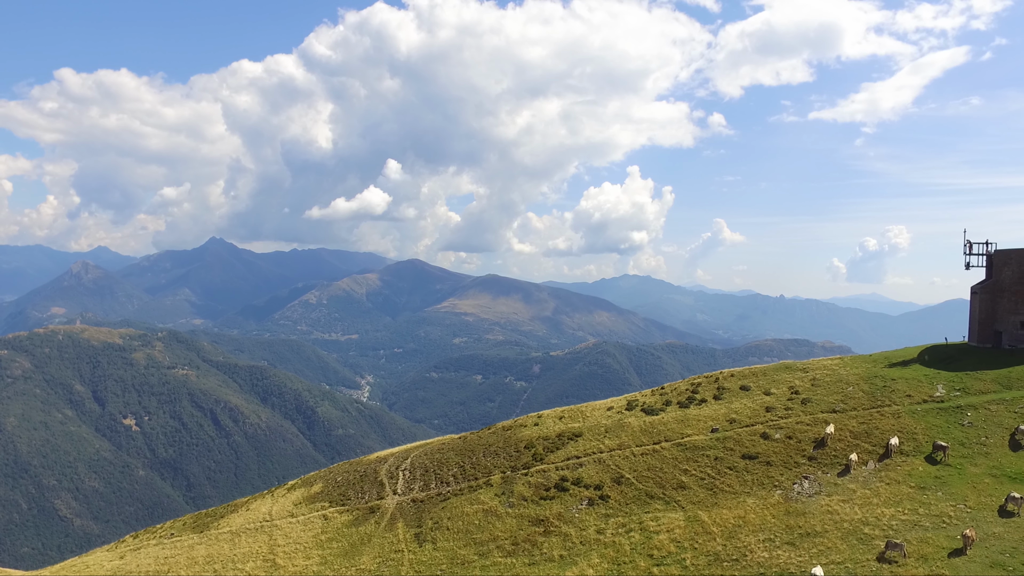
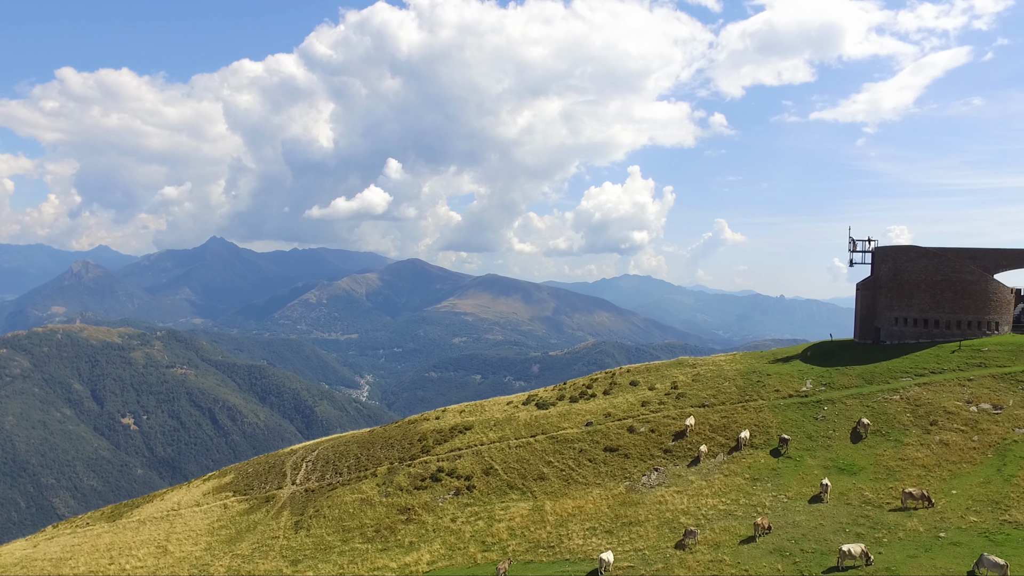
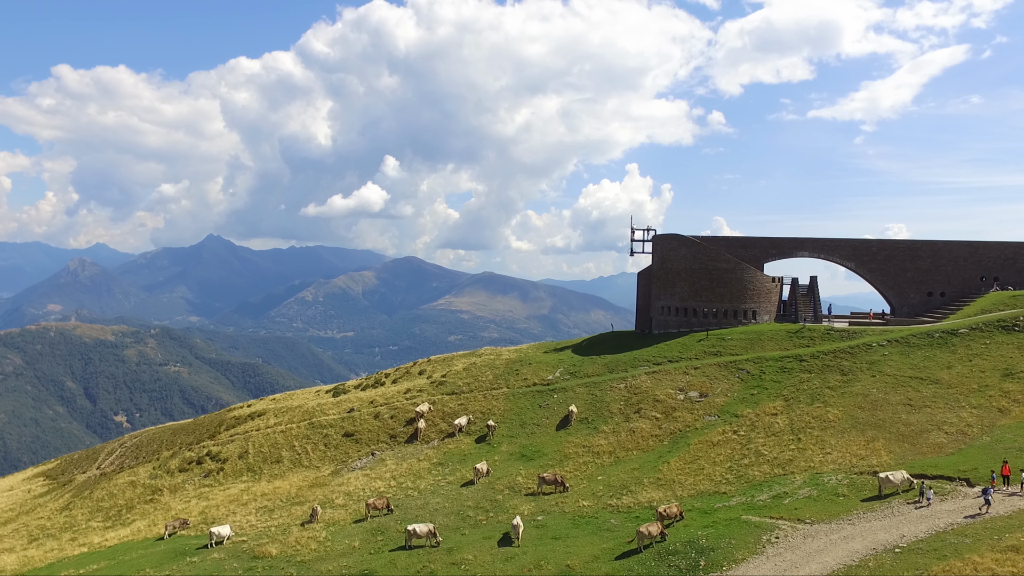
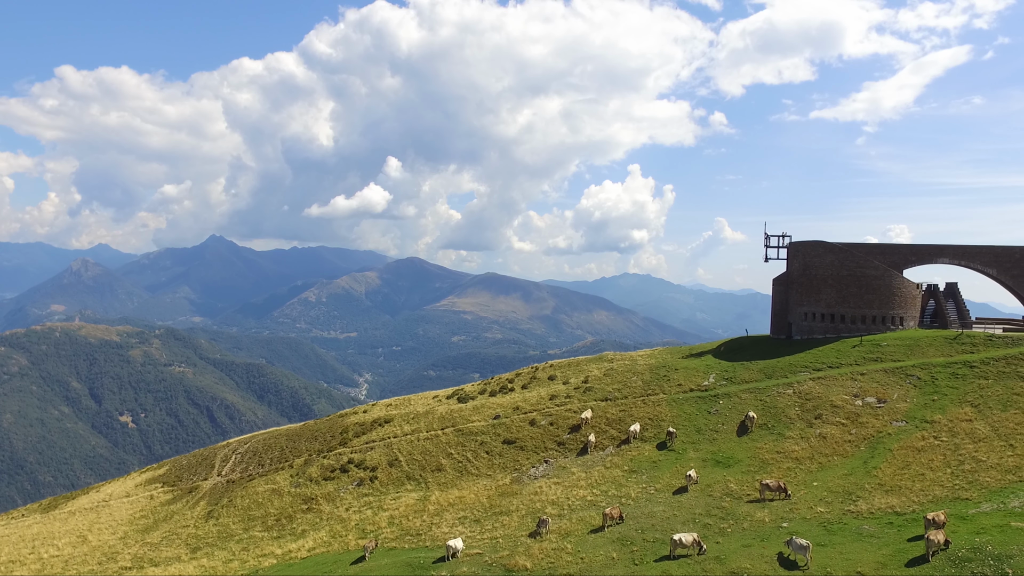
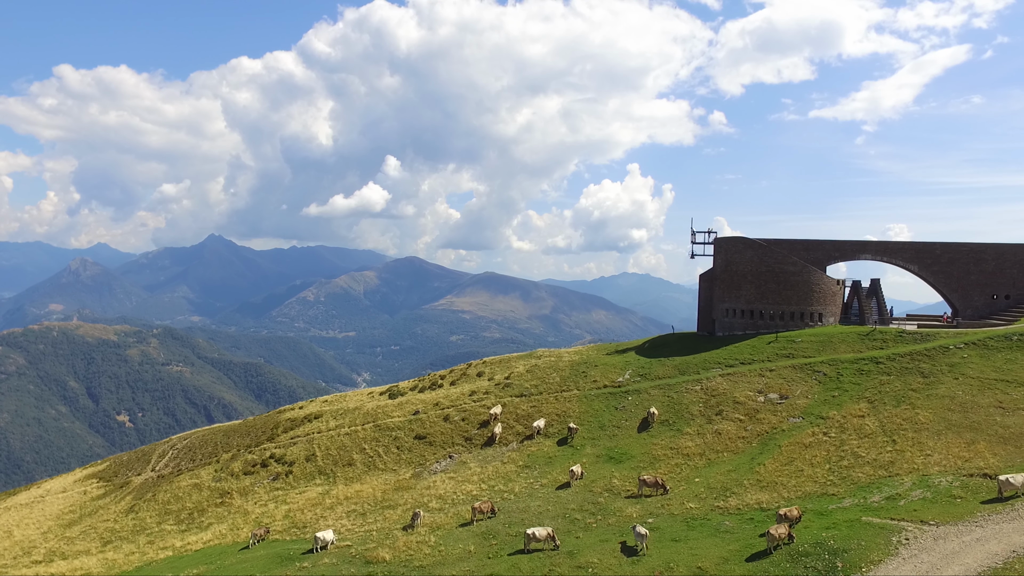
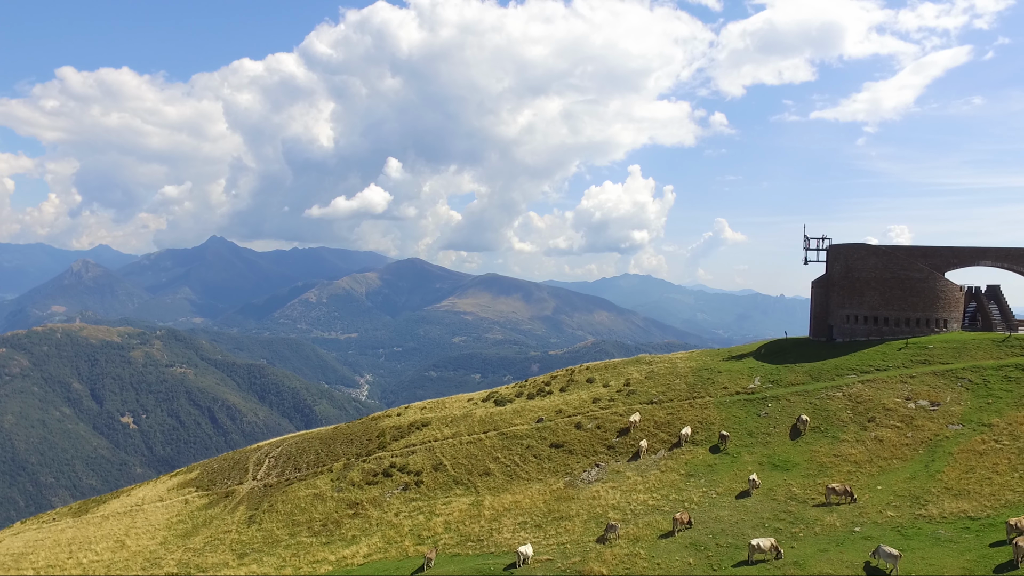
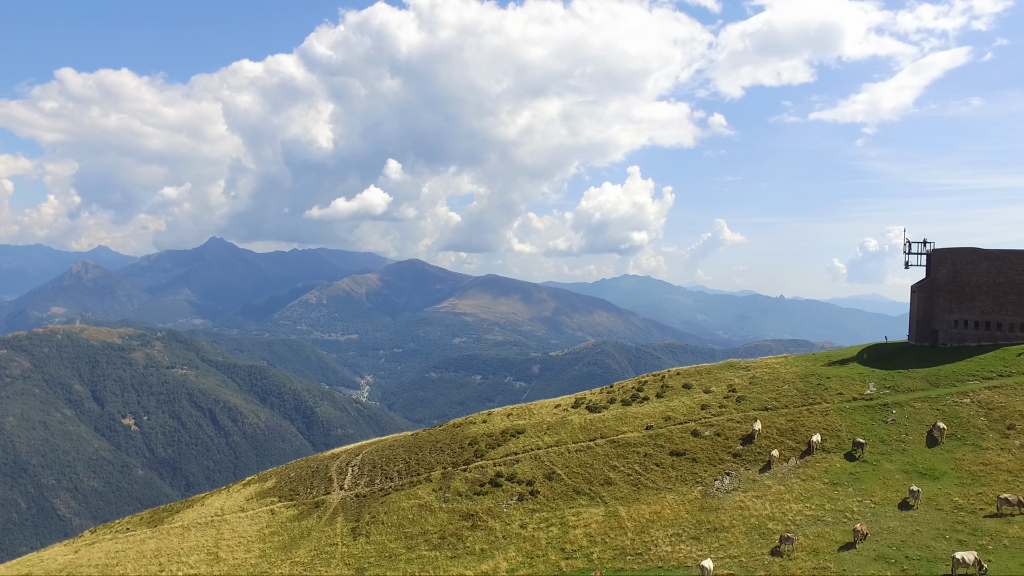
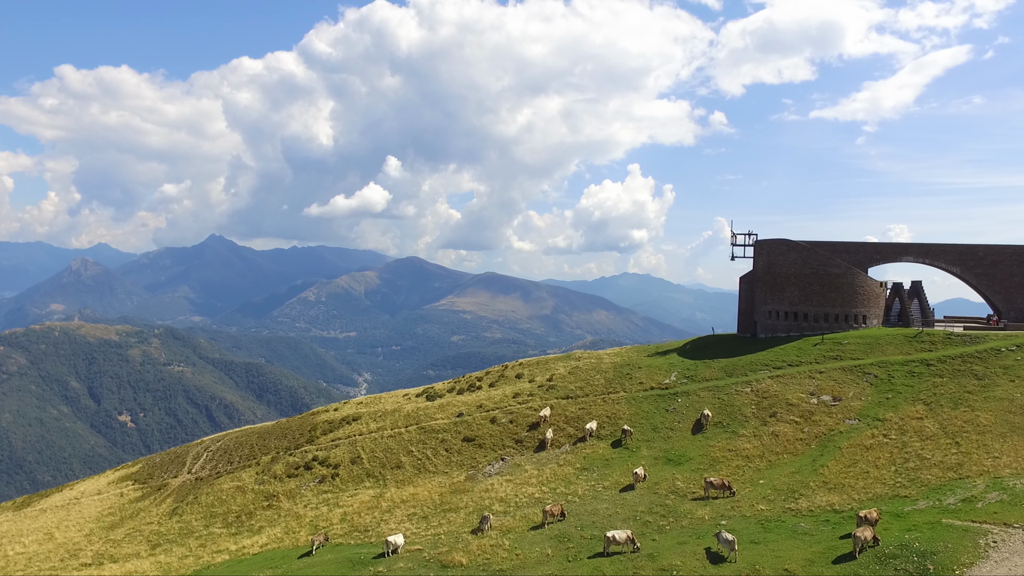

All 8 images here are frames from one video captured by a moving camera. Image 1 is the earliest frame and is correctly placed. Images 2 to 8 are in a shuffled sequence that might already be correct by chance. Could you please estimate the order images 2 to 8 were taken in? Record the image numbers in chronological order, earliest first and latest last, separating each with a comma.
7, 2, 6, 4, 8, 5, 3
